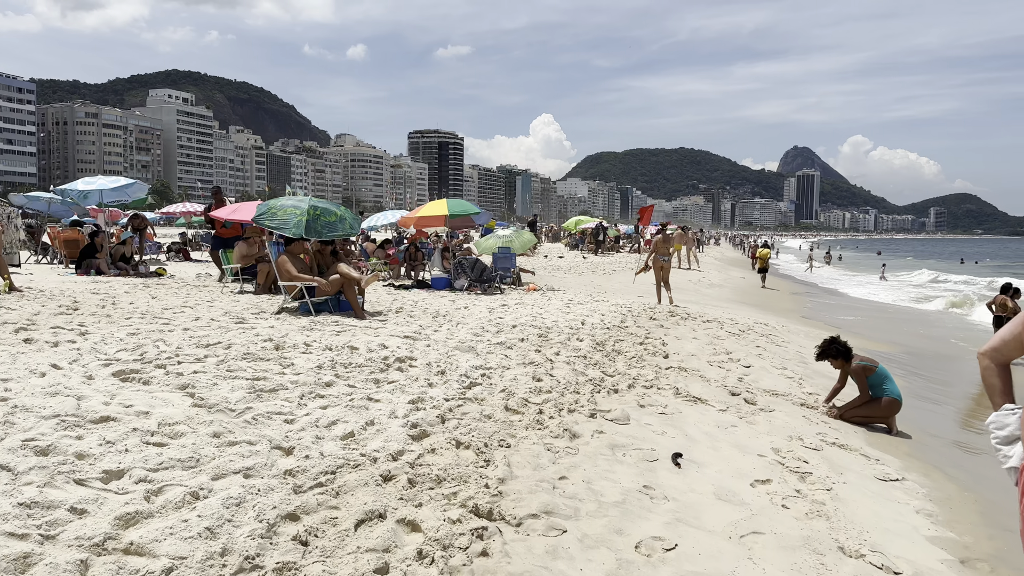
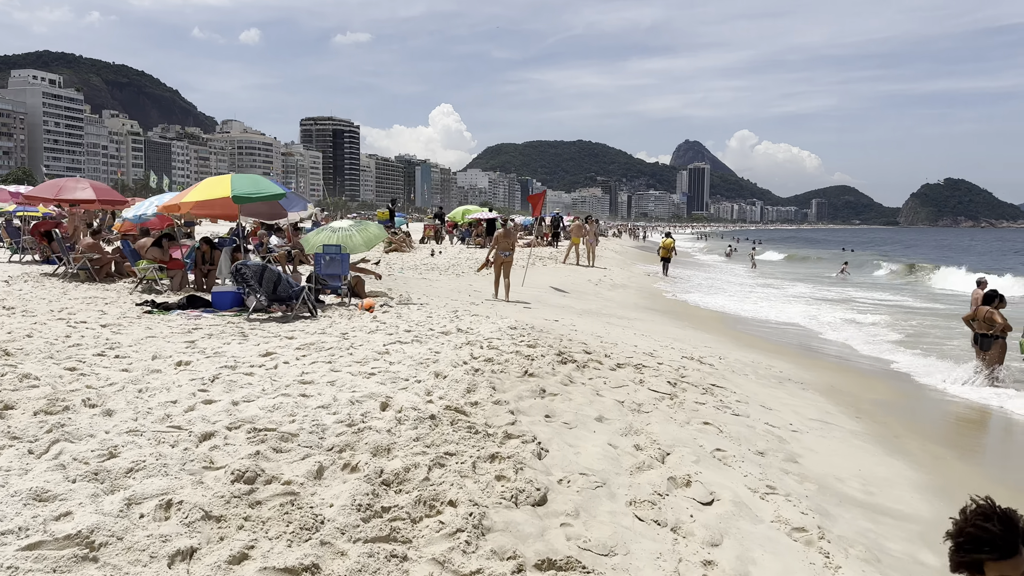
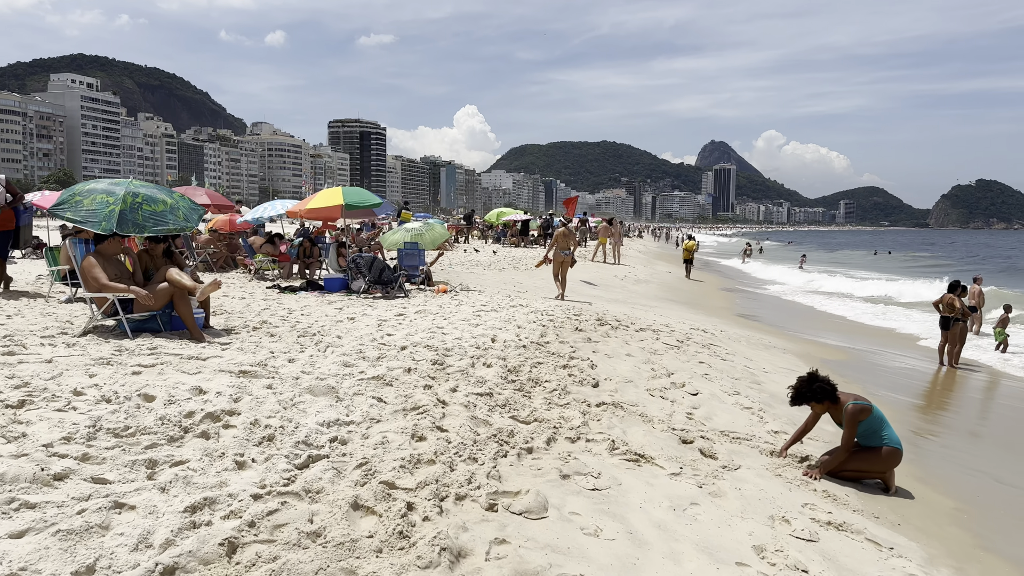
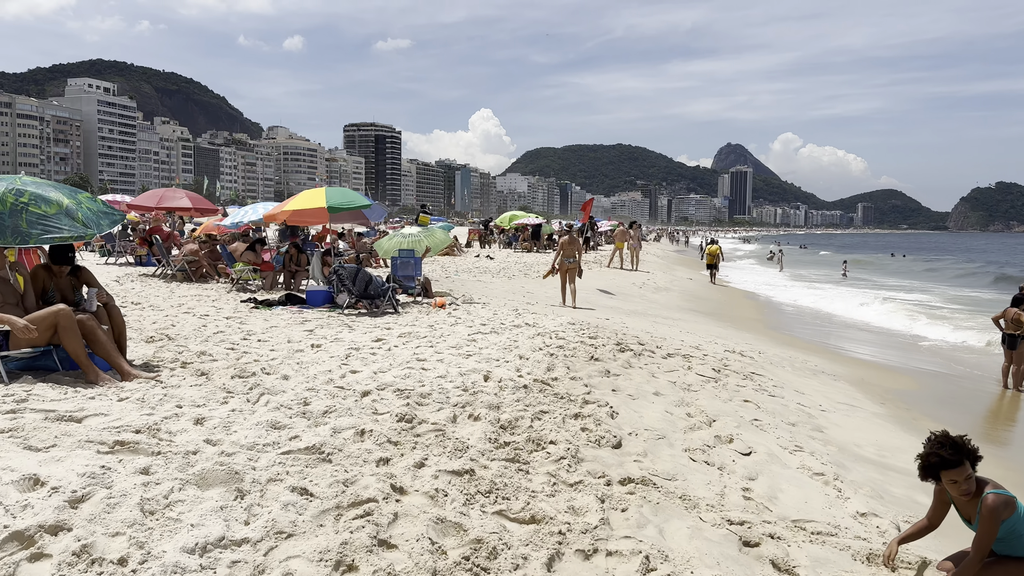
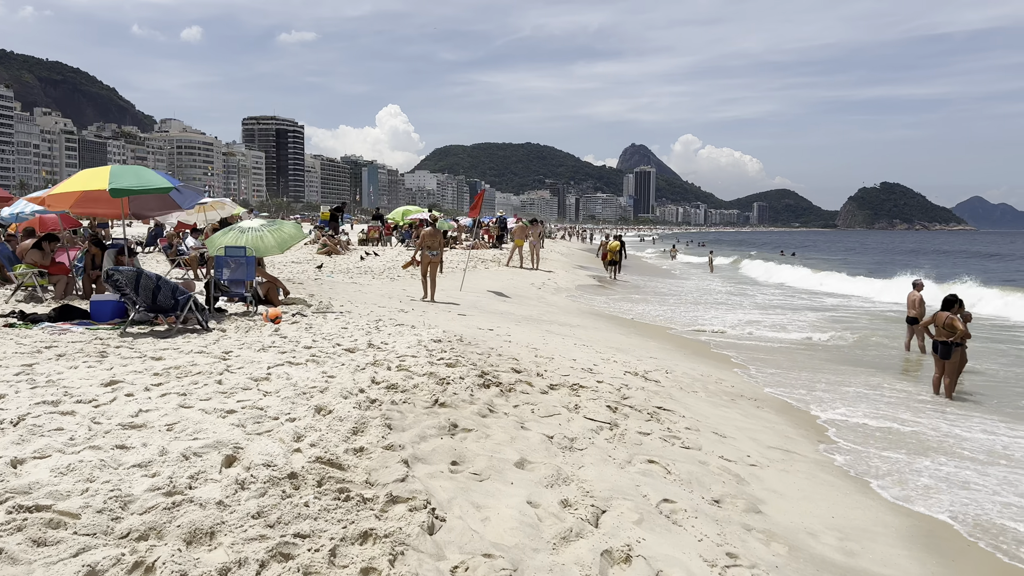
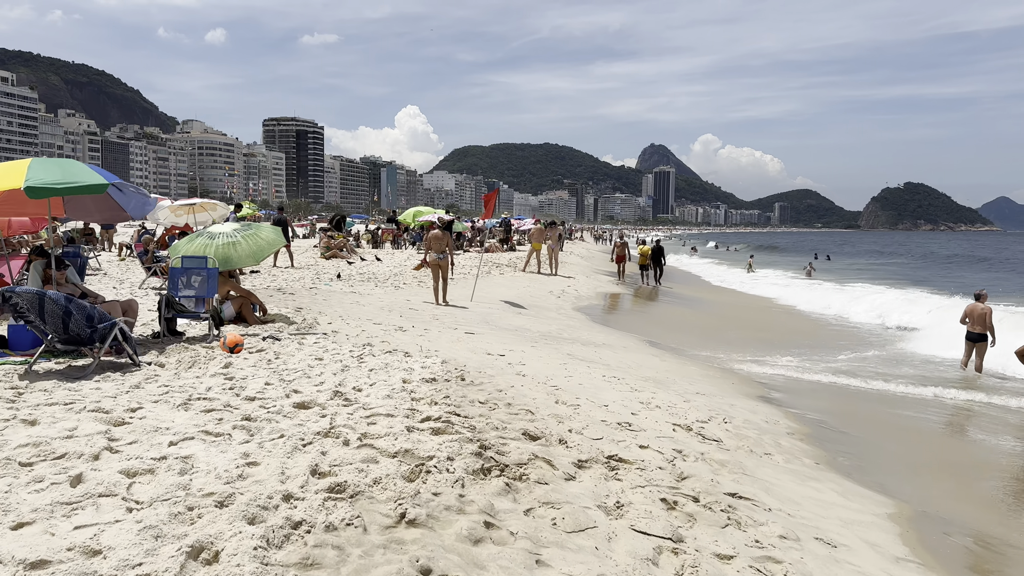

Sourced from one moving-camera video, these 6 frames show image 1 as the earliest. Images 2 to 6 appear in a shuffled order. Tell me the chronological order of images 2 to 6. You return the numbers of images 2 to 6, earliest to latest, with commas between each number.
3, 4, 2, 5, 6
